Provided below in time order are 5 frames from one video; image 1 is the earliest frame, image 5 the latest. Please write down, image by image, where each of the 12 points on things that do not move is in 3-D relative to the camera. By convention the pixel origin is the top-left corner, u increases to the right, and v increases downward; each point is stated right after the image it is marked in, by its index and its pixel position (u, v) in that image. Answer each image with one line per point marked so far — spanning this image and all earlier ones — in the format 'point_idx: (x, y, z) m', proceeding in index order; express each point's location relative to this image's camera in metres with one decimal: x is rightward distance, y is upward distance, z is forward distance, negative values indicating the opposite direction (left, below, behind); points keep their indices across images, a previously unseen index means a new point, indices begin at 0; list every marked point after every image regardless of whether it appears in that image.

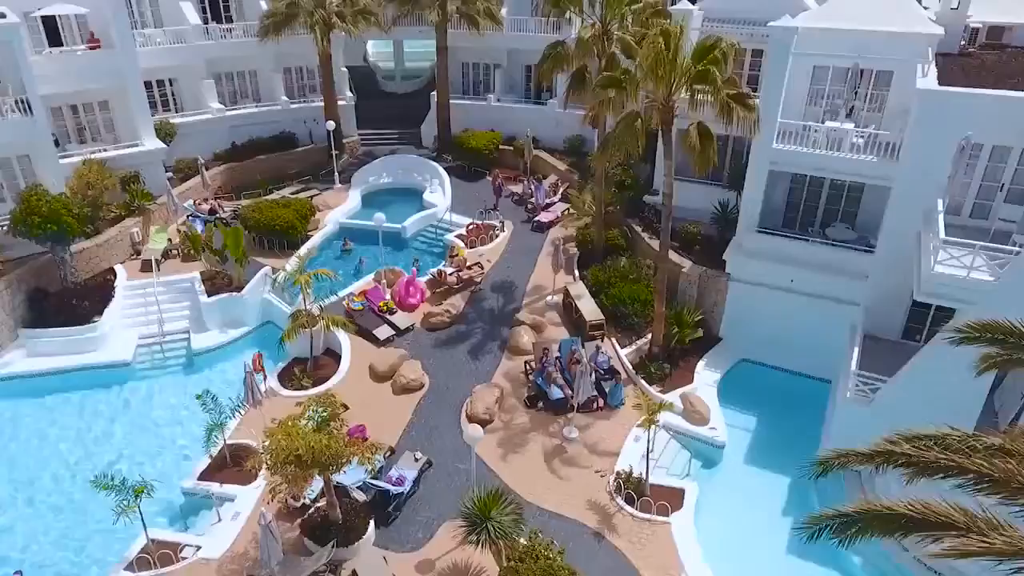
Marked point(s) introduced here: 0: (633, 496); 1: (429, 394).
0: (+2.8, -4.9, +16.0) m
1: (-2.3, -2.9, +18.9) m
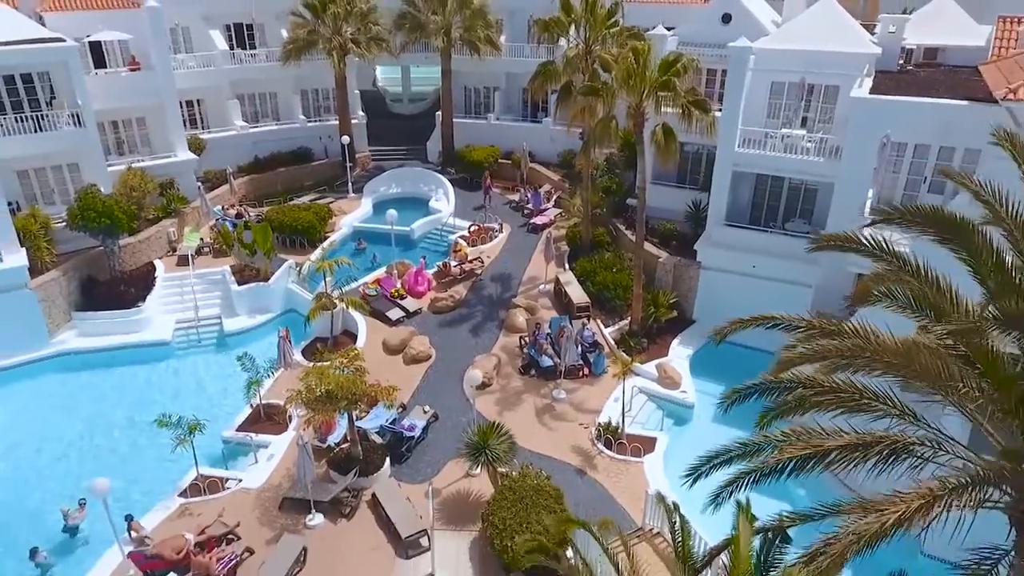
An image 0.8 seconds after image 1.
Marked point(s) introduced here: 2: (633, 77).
0: (+2.7, -4.2, +18.7) m
1: (-2.4, -2.4, +21.6) m
2: (+3.4, +5.9, +19.1) m
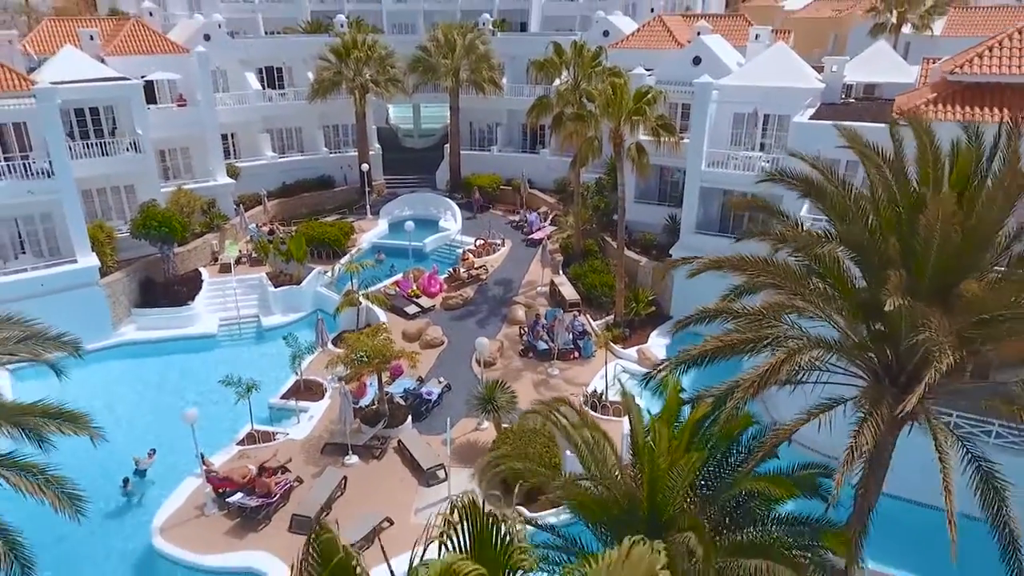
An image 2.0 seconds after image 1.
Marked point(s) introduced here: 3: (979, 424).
0: (+2.8, -3.8, +22.2) m
1: (-2.4, -2.2, +25.3) m
2: (+3.4, +6.3, +23.3) m
3: (+11.4, -3.4, +16.4) m
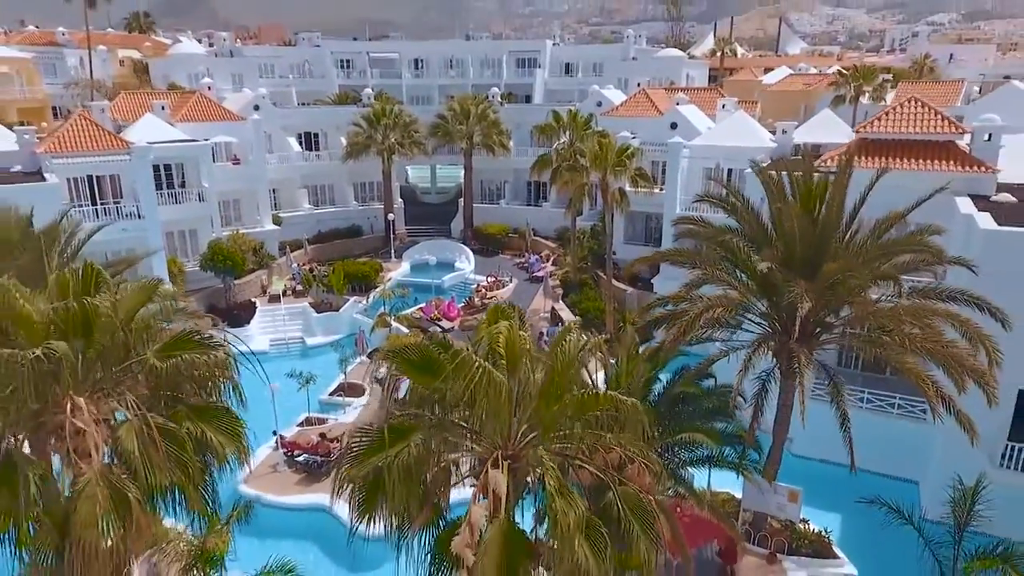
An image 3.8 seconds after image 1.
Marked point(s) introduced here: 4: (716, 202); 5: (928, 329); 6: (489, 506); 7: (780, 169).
0: (+3.0, -4.4, +27.1) m
1: (-2.1, -3.1, +30.3) m
2: (+3.7, +5.5, +29.1) m
3: (+11.6, -3.4, +21.3) m
4: (+5.3, +2.2, +17.9) m
5: (+9.2, -0.9, +15.2) m
6: (-0.3, -2.4, +7.9) m
7: (+6.7, +3.0, +17.2) m
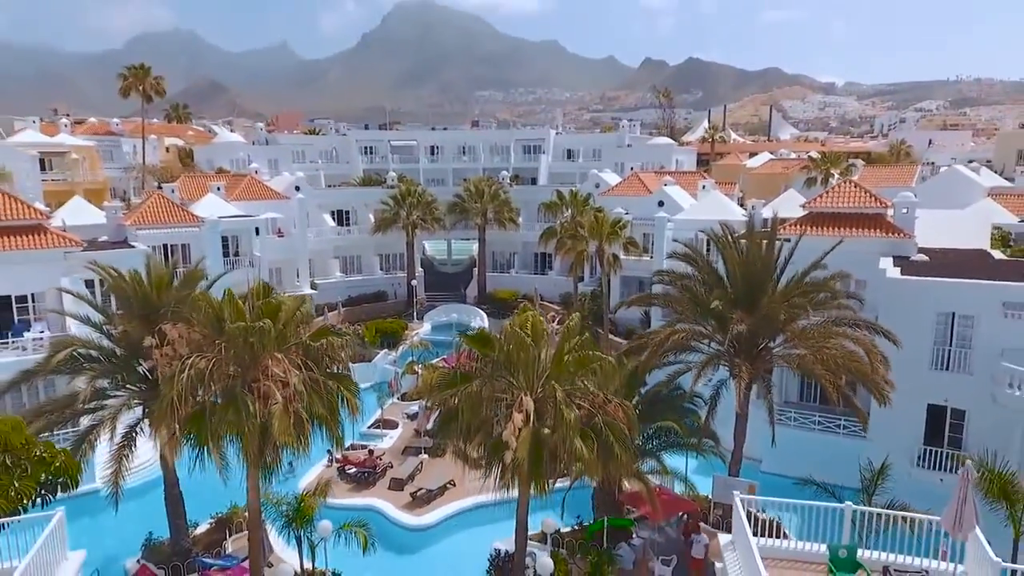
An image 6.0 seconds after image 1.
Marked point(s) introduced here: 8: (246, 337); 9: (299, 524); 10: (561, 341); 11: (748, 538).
0: (+3.6, -6.6, +31.8) m
1: (-1.5, -5.7, +35.2) m
2: (+4.3, +3.0, +34.9) m
3: (+12.2, -5.0, +26.1) m
4: (+5.9, +1.0, +23.5) m
5: (+9.7, -1.8, +20.3) m
6: (+0.2, -2.4, +13.0) m
7: (+7.2, +1.9, +22.9) m
8: (-5.1, -0.9, +13.1) m
9: (-5.7, -6.3, +18.2) m
10: (+1.0, -1.1, +14.5) m
11: (+4.5, -4.7, +12.9) m
